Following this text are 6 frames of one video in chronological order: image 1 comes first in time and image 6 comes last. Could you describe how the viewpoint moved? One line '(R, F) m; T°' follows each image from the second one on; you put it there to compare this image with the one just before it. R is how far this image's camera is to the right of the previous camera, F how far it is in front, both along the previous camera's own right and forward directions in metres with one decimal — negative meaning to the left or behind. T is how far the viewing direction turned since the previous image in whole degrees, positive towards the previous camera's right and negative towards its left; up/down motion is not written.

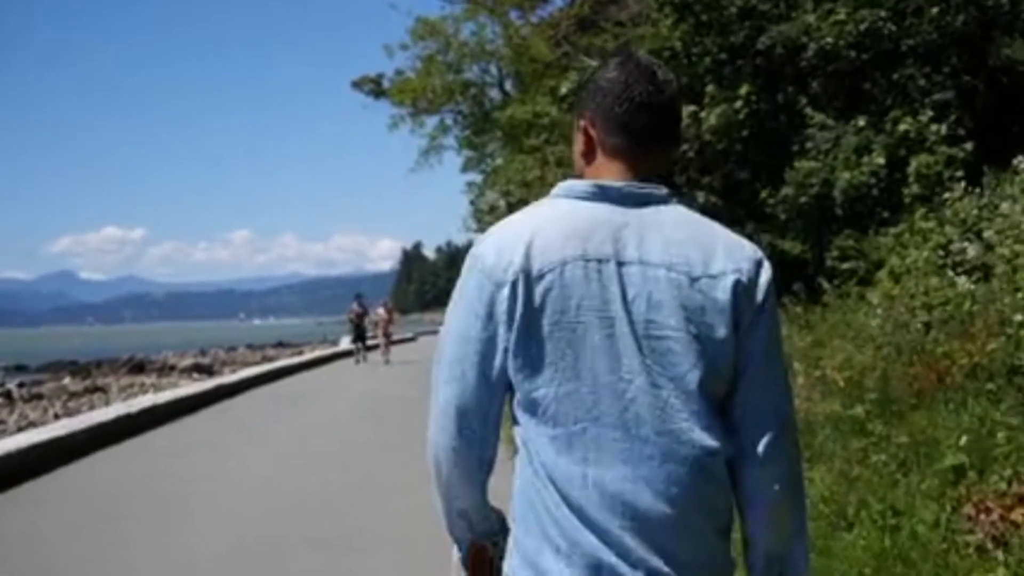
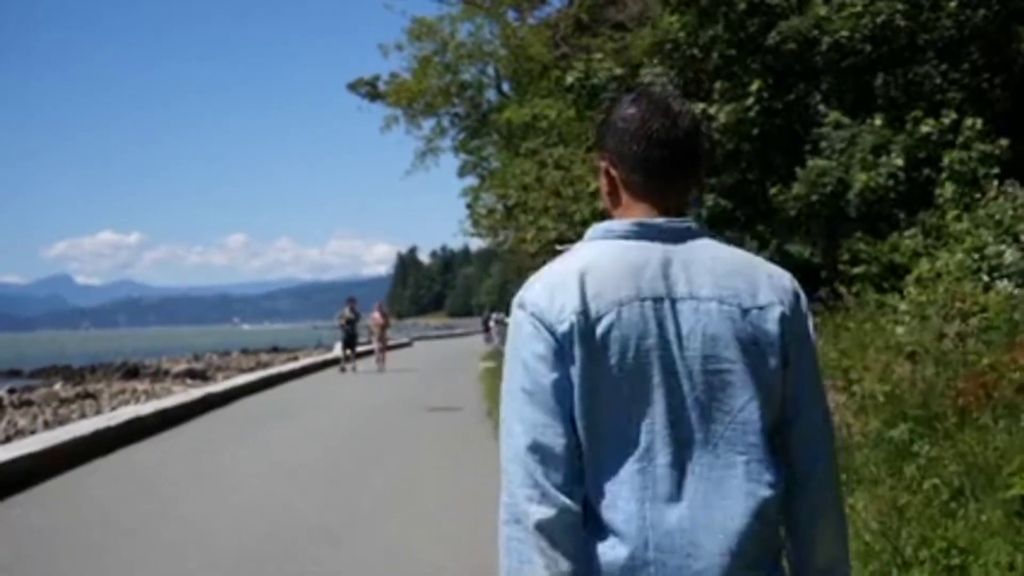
(0.0, +0.4) m; 0°
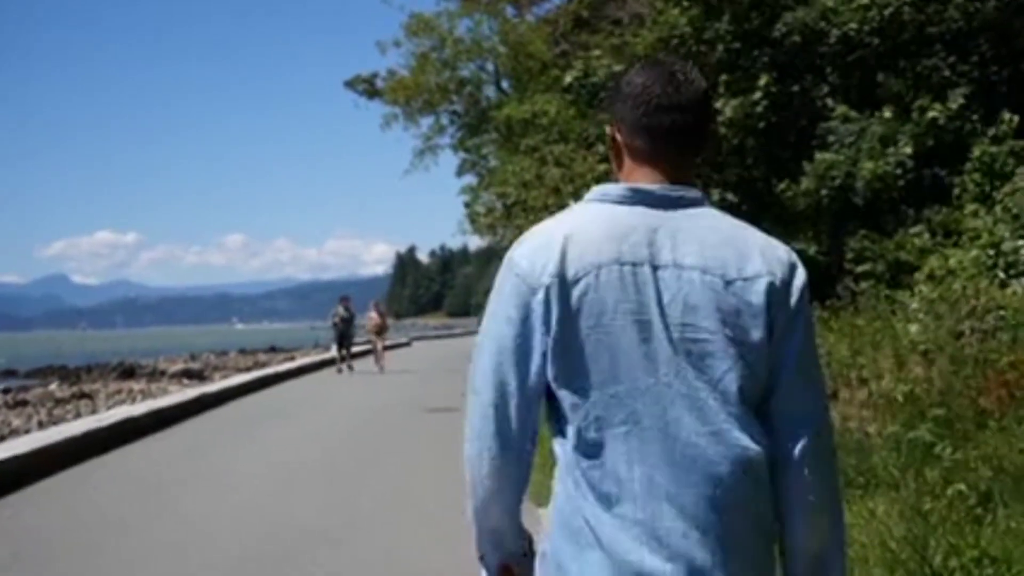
(0.0, +0.2) m; 0°
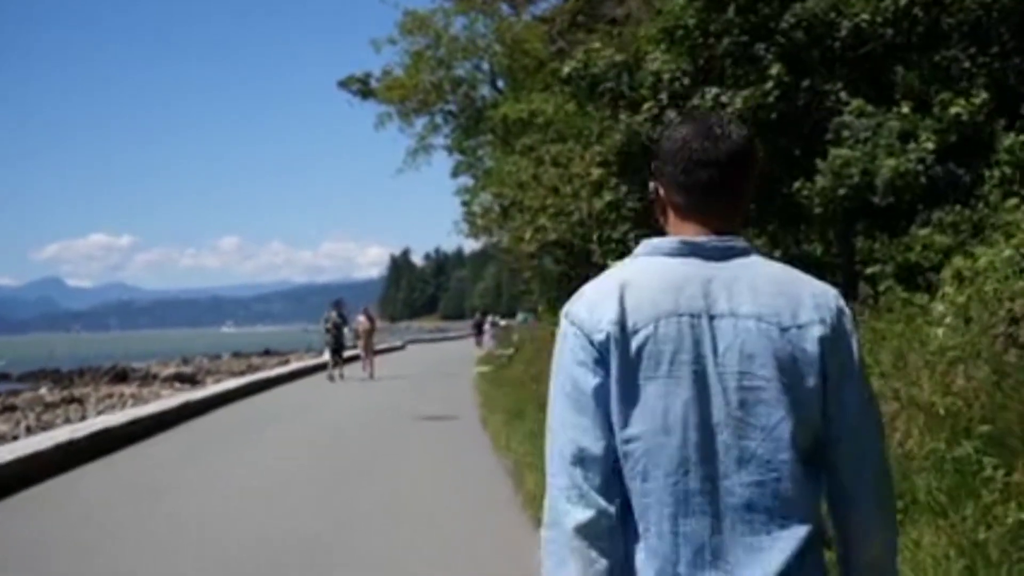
(0.0, +0.4) m; 0°
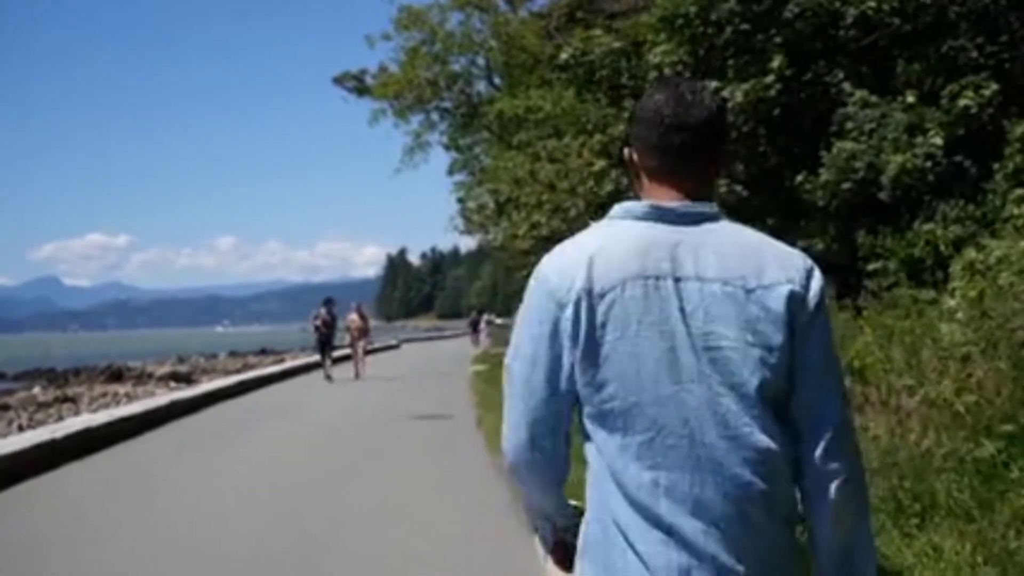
(0.0, +0.2) m; 0°
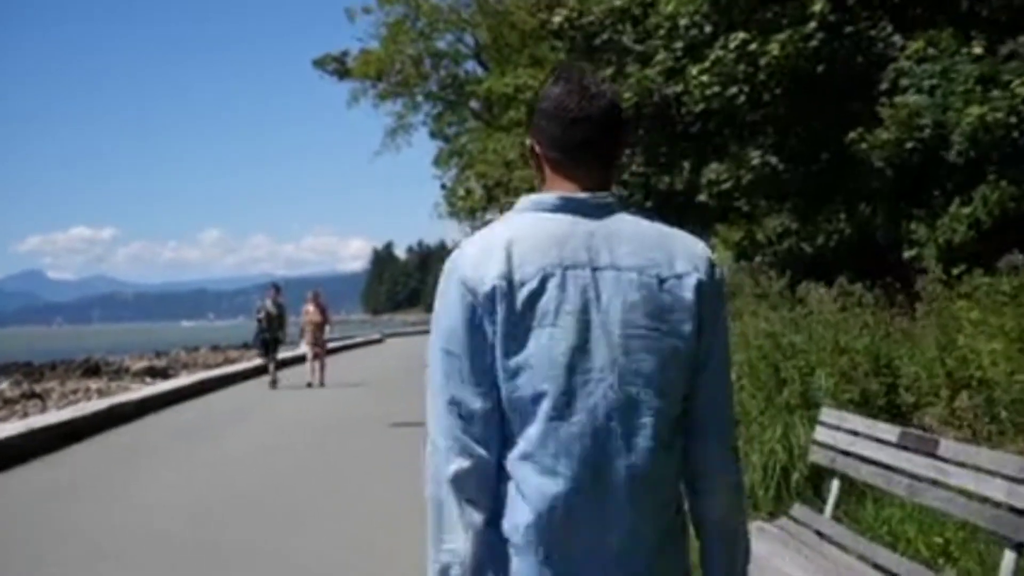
(0.0, +1.3) m; 0°
